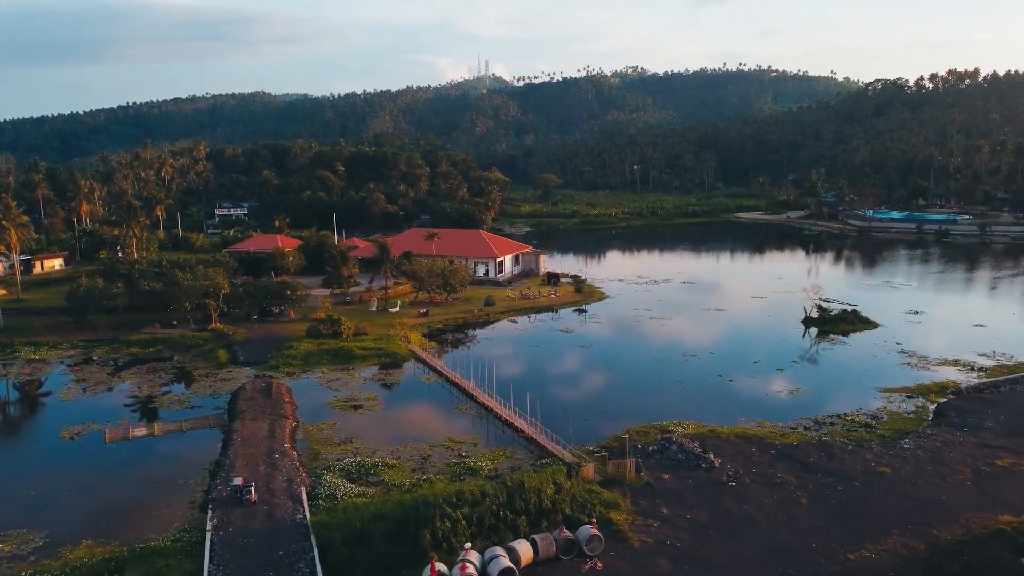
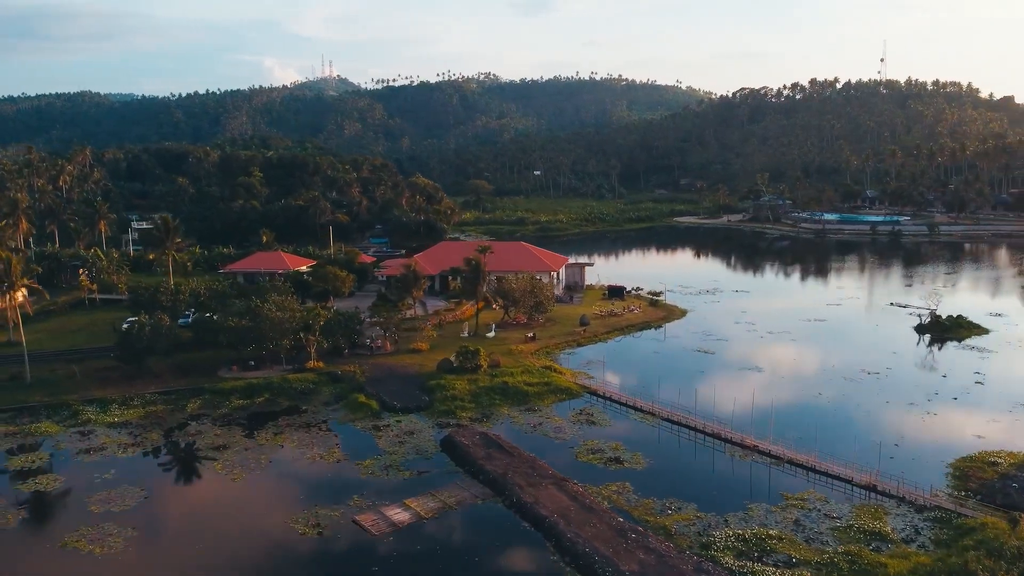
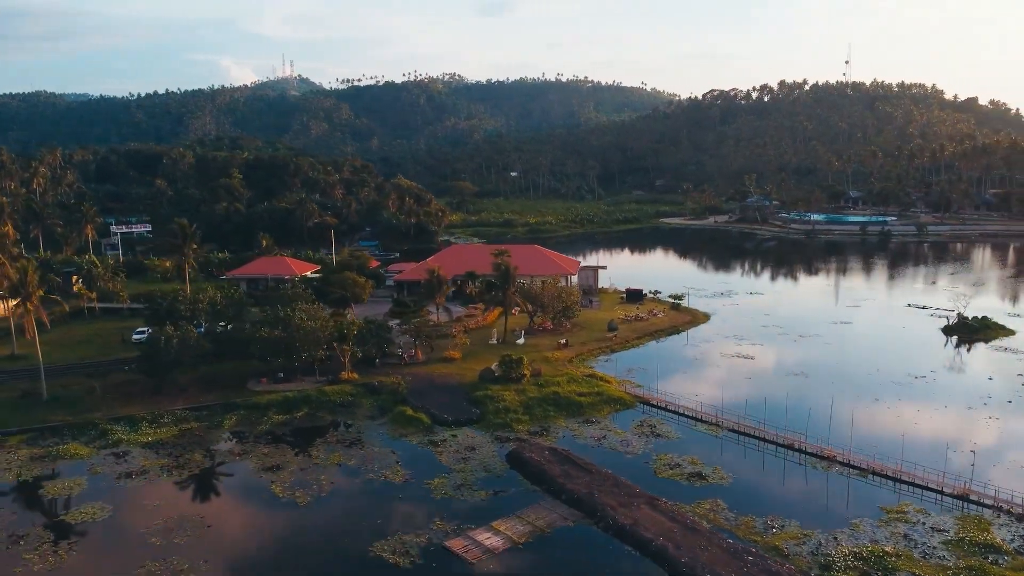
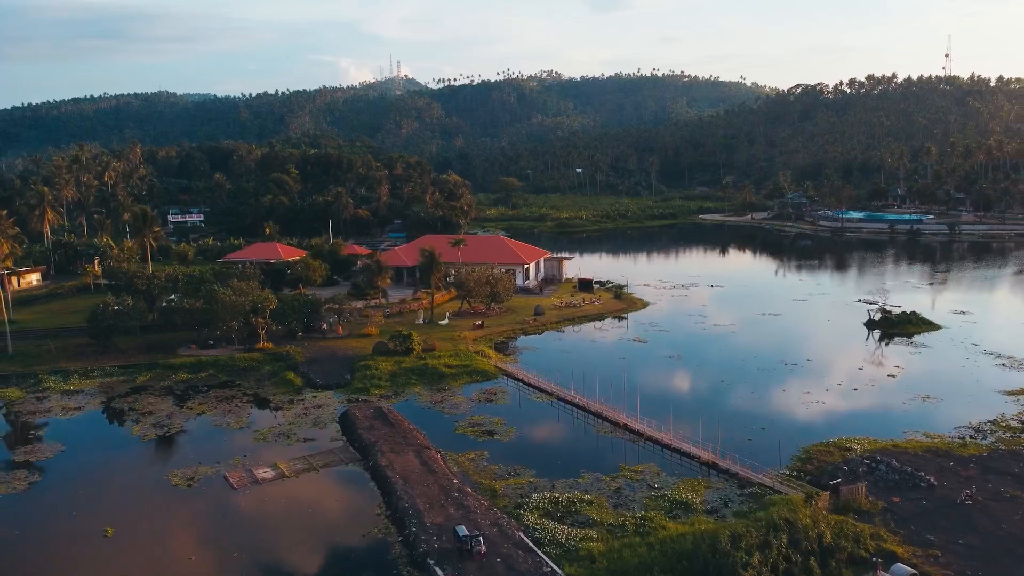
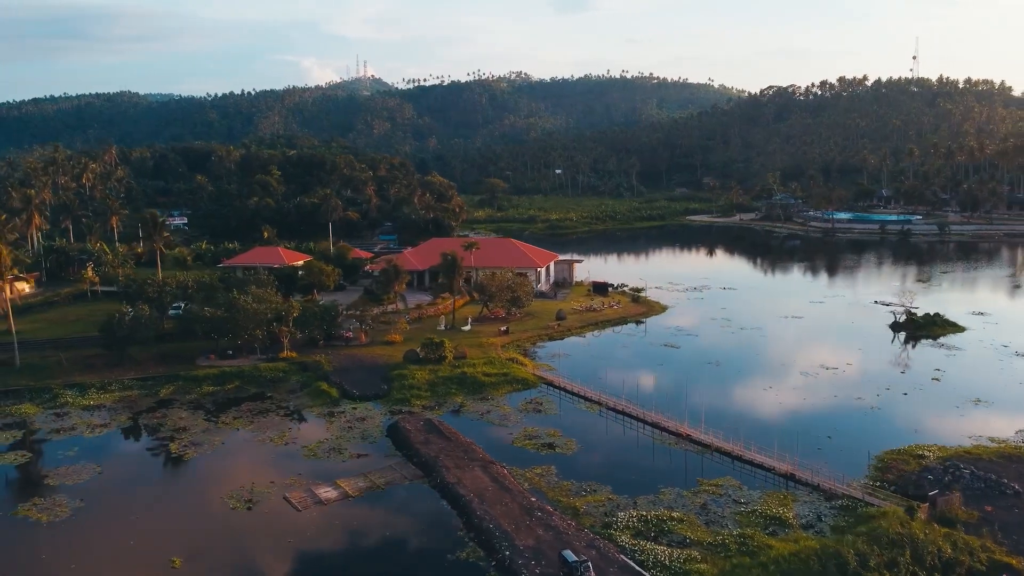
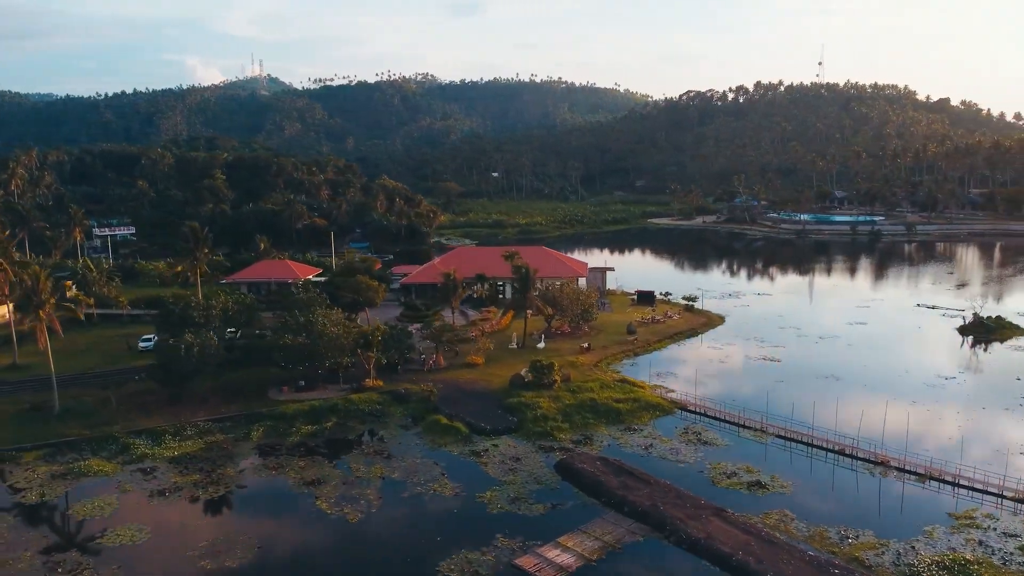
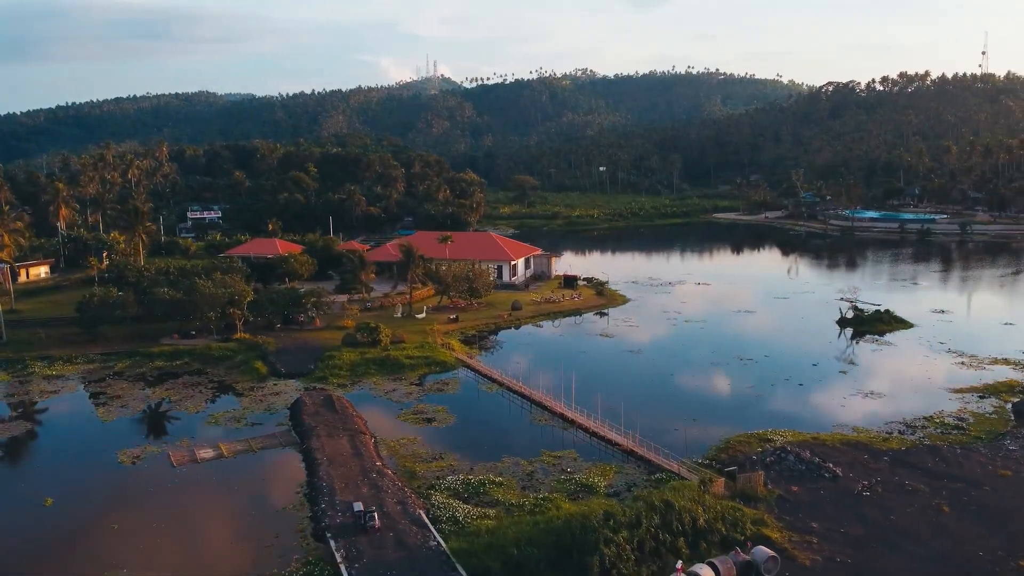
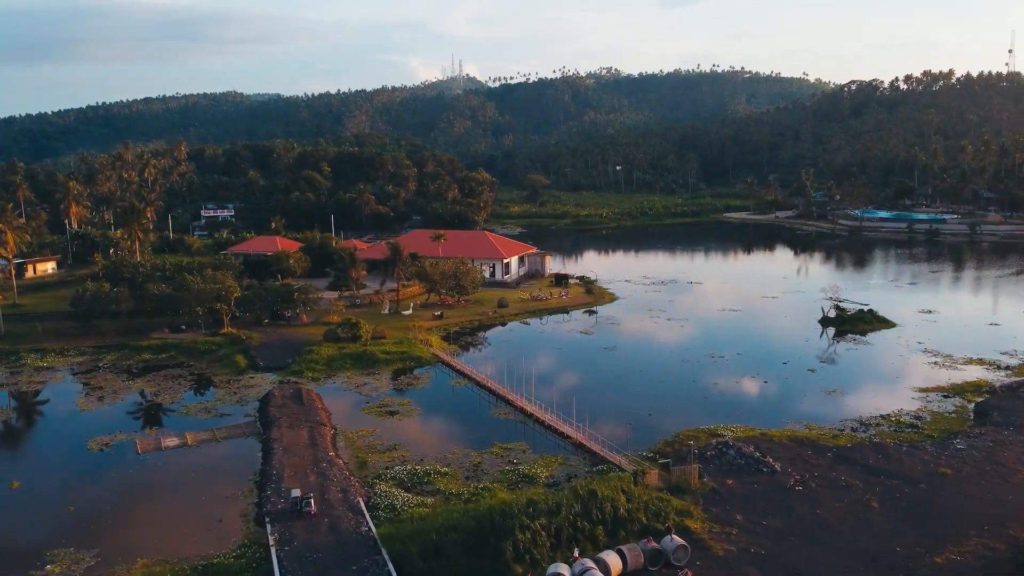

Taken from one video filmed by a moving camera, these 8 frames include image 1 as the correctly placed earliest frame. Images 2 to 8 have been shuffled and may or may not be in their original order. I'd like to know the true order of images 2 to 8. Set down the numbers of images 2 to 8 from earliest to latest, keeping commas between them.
8, 7, 4, 5, 2, 3, 6
